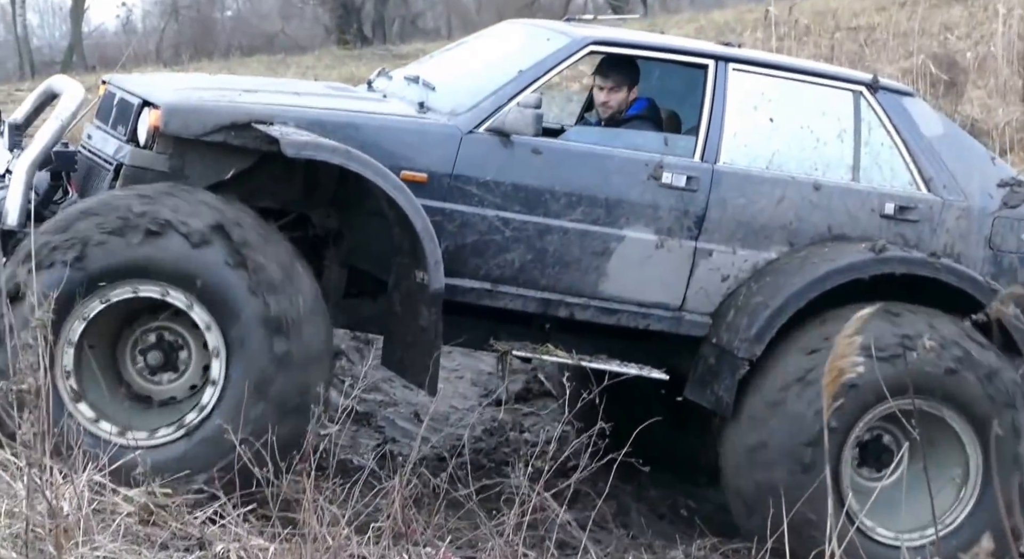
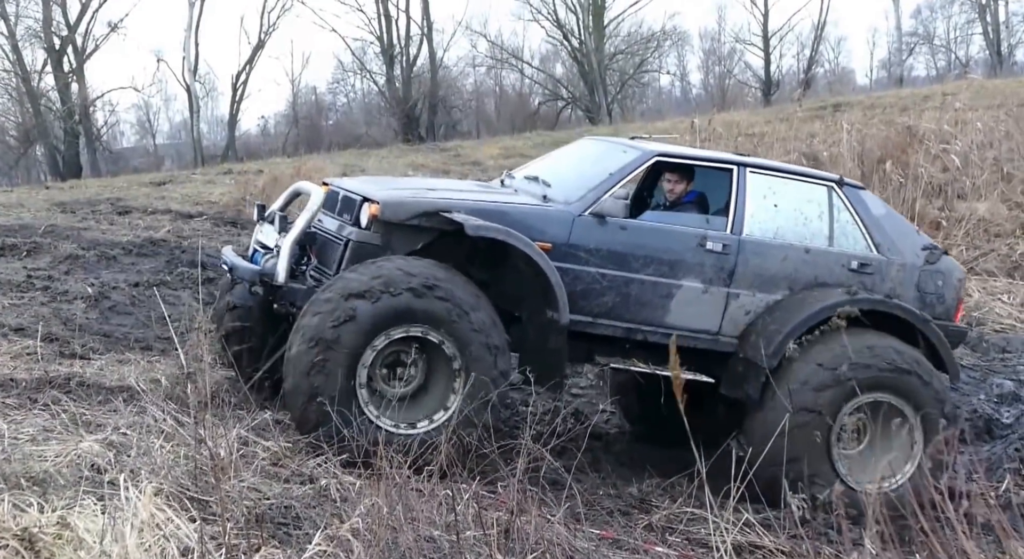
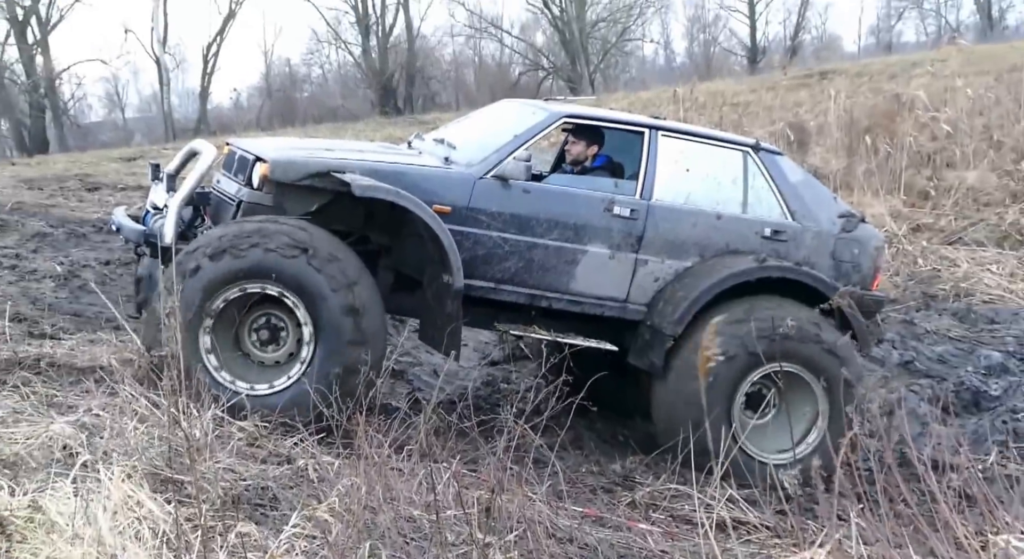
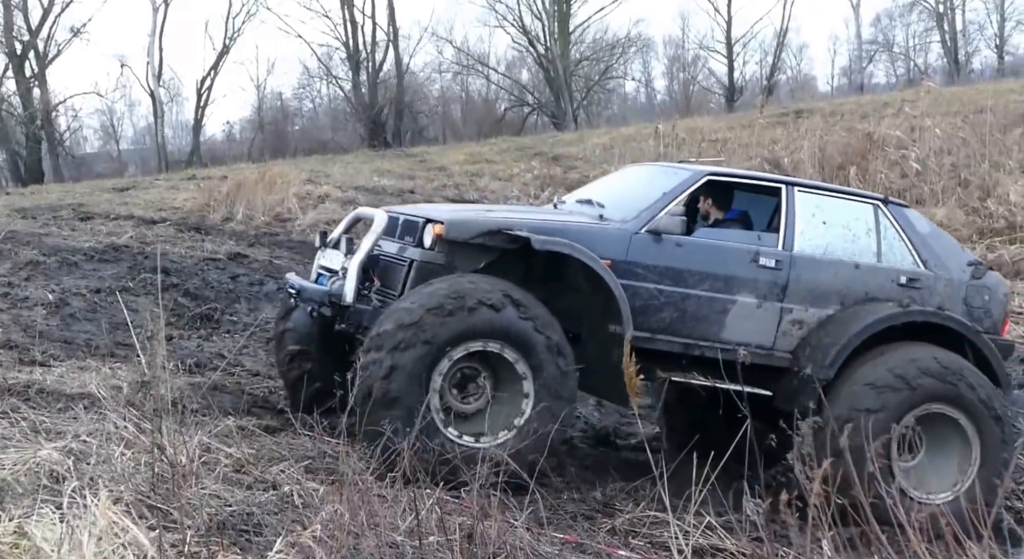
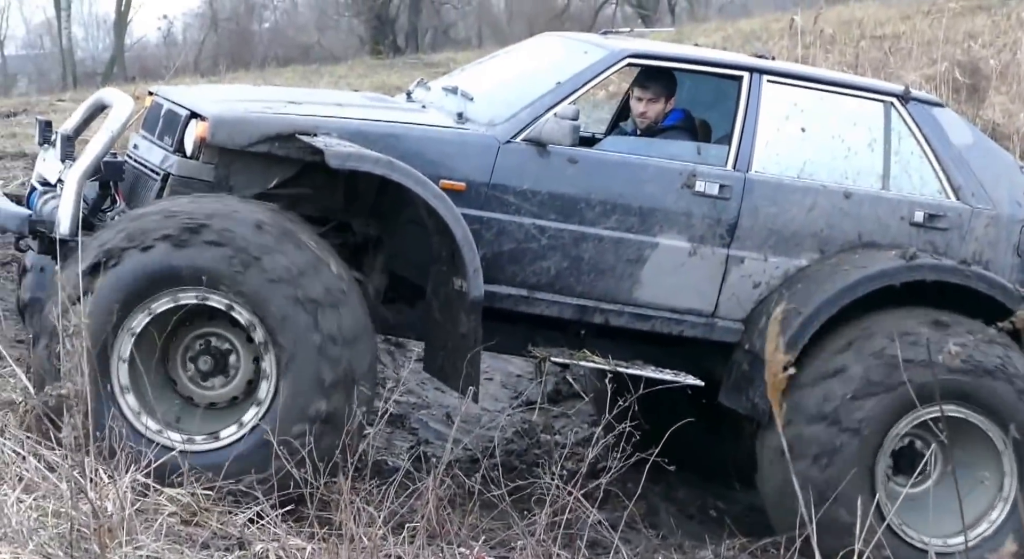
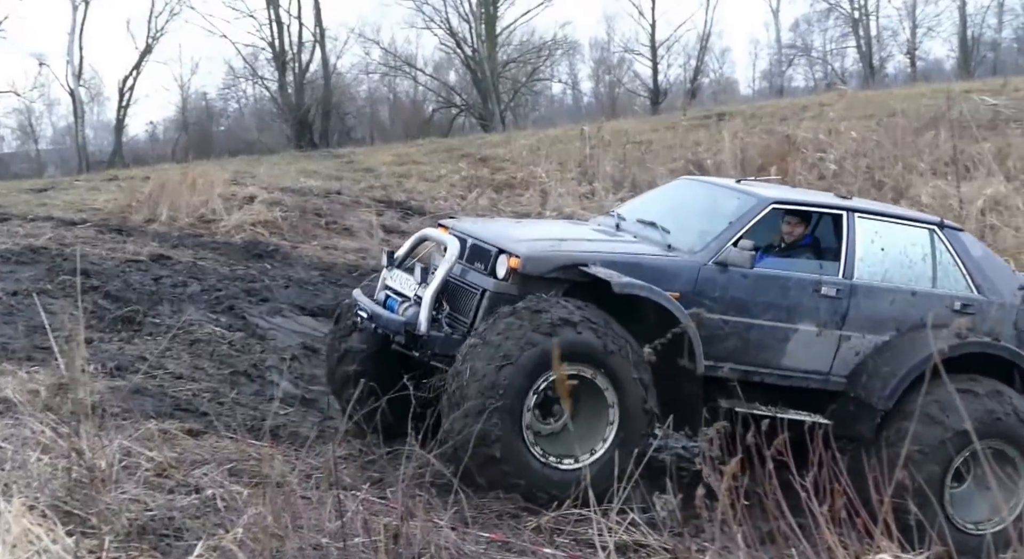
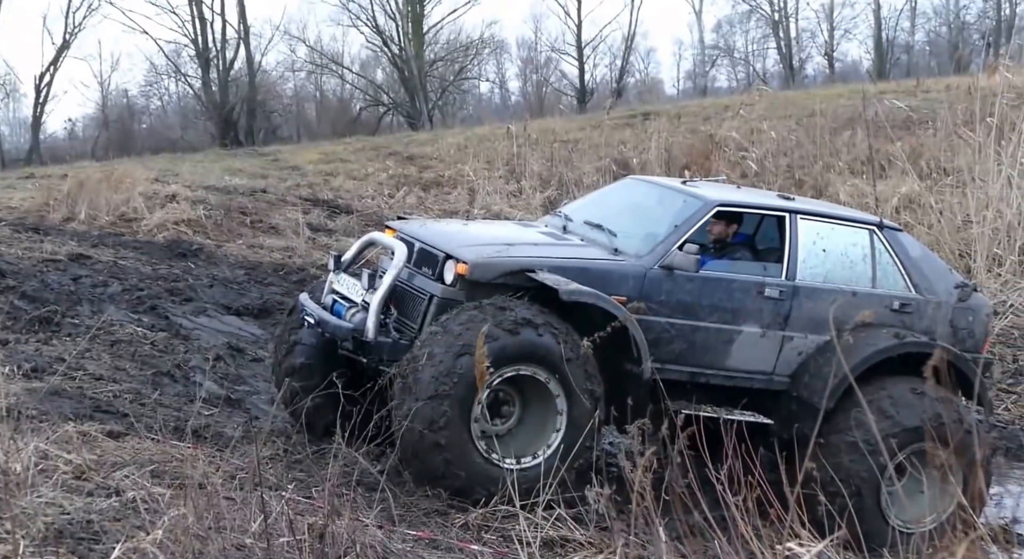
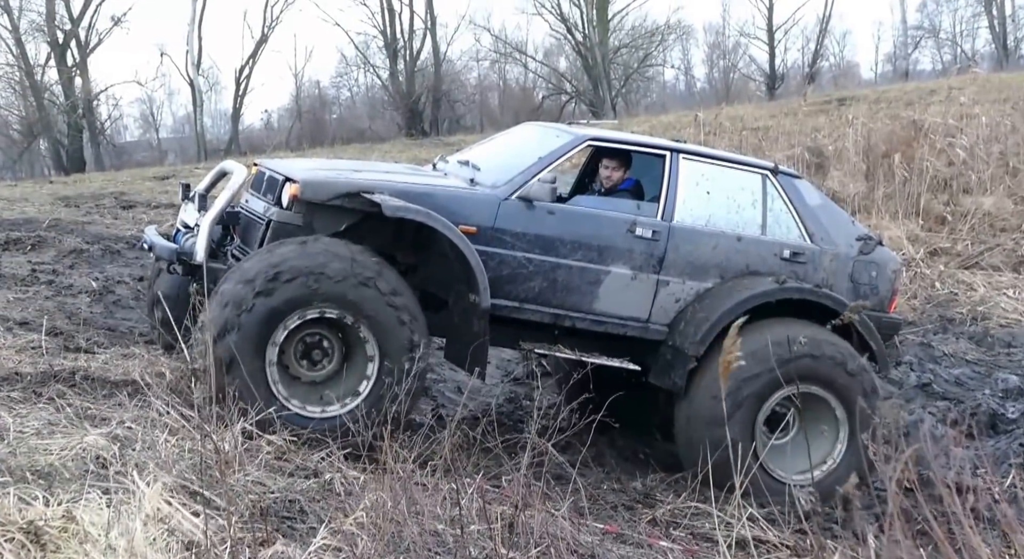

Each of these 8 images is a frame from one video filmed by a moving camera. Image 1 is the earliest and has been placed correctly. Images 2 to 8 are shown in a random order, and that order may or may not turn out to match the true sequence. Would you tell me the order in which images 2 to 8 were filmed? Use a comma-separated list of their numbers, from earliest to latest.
5, 3, 8, 2, 4, 6, 7
